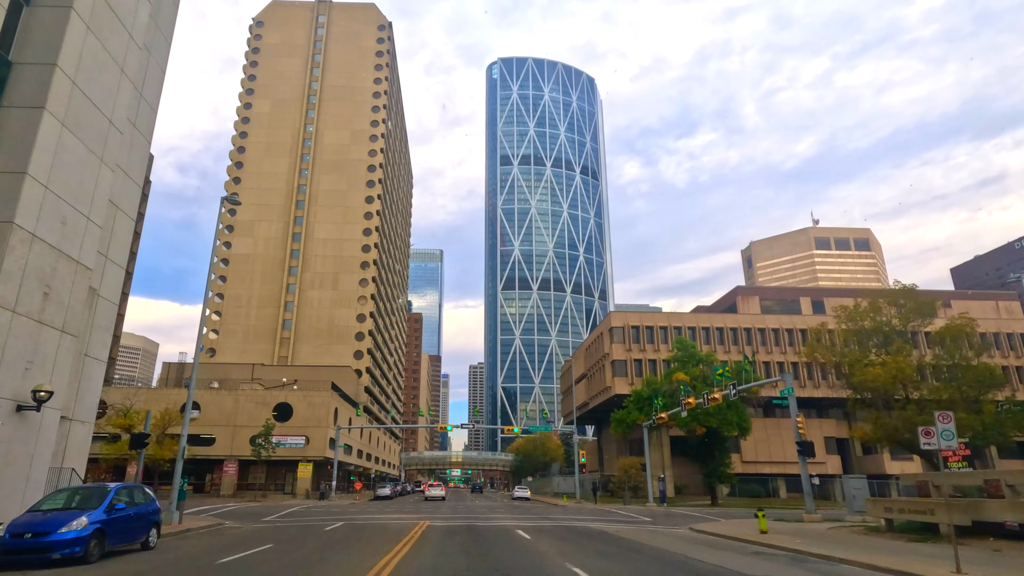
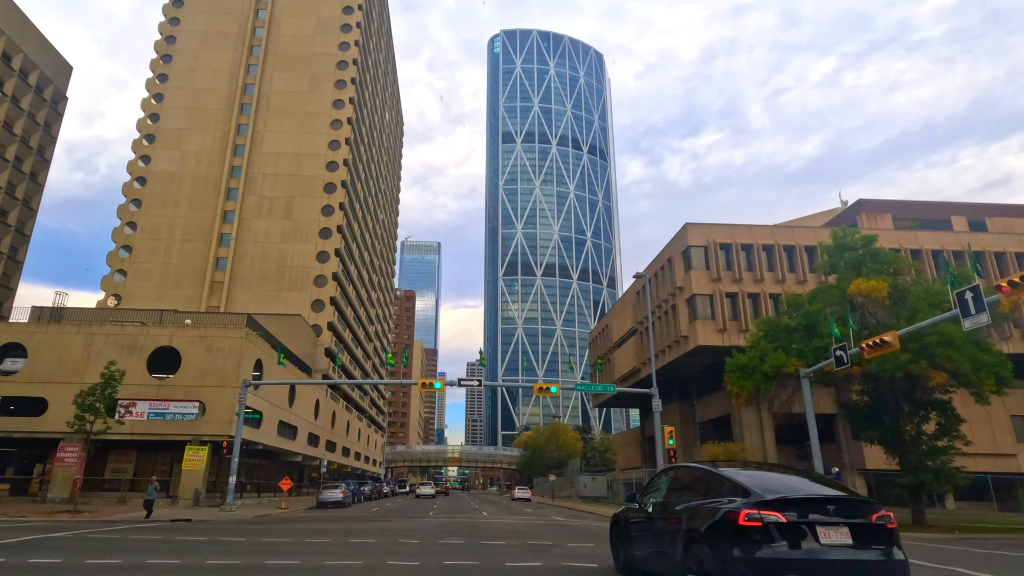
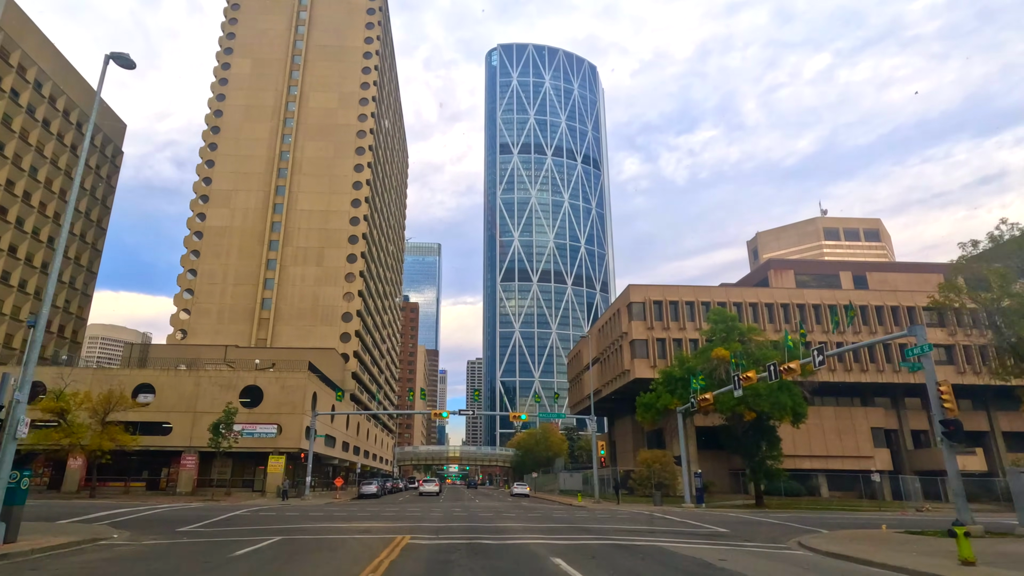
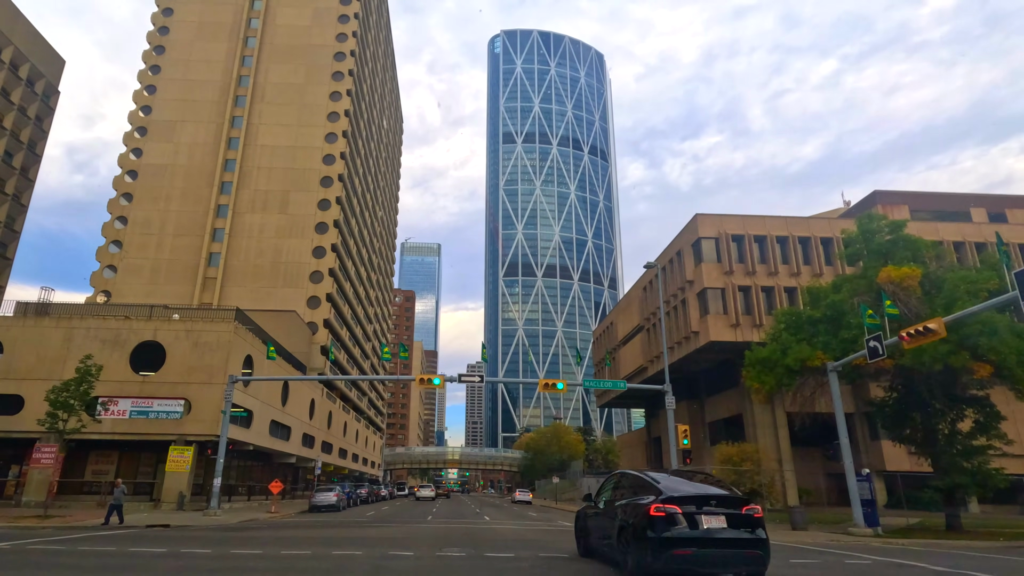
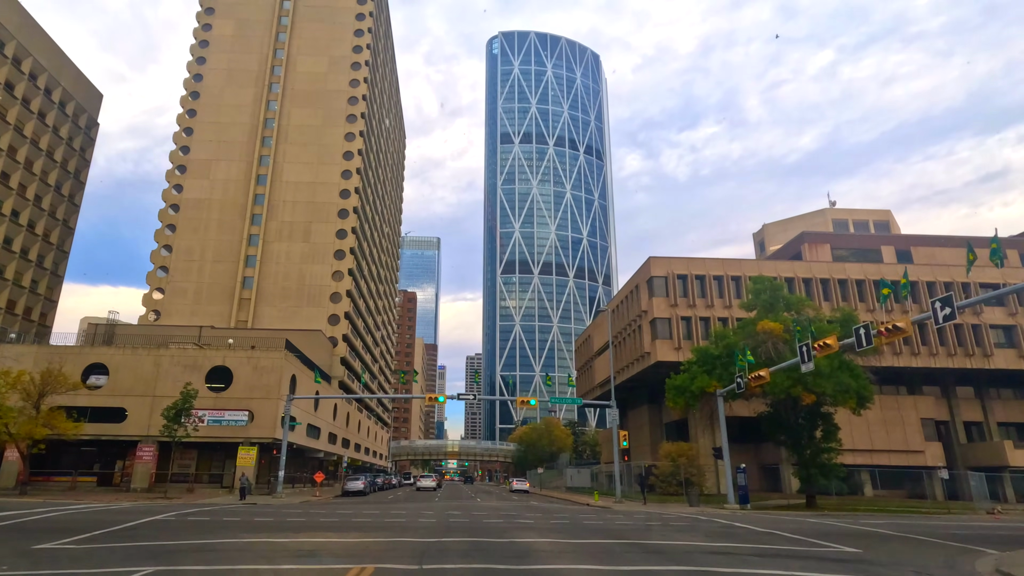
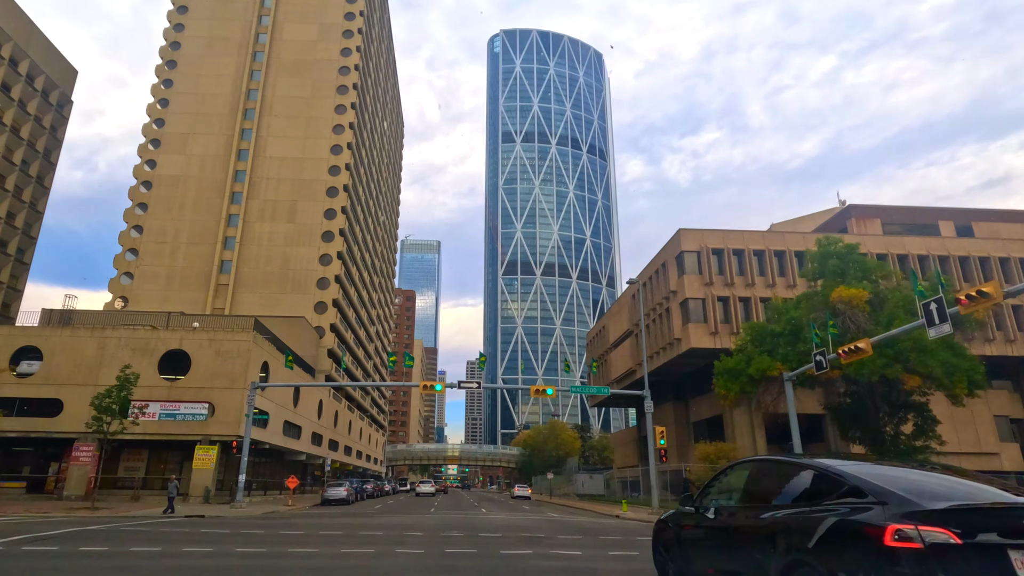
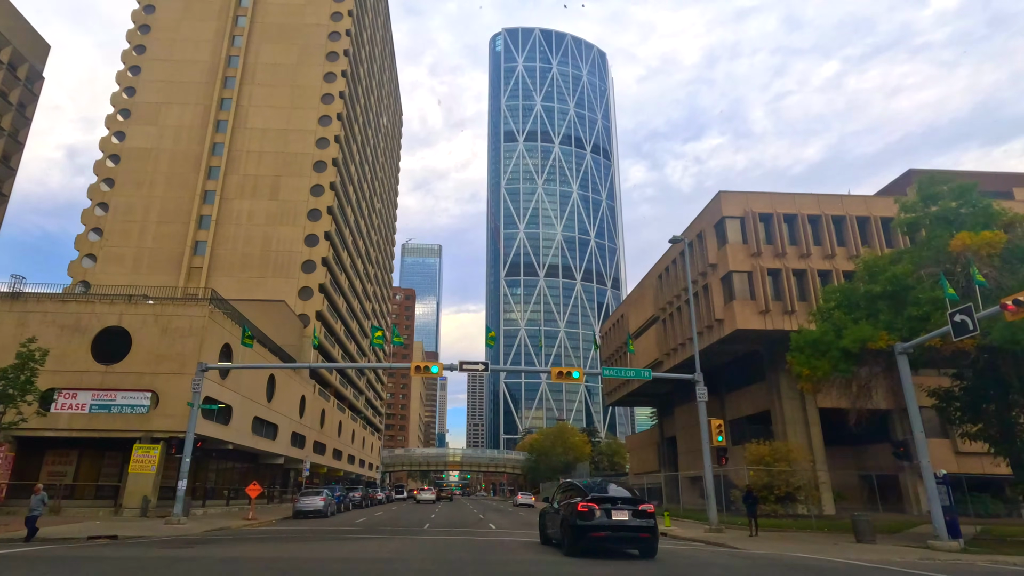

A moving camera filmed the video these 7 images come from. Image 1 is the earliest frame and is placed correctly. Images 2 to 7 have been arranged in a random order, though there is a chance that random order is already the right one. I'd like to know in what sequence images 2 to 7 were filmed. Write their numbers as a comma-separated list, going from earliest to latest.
3, 5, 6, 2, 4, 7
